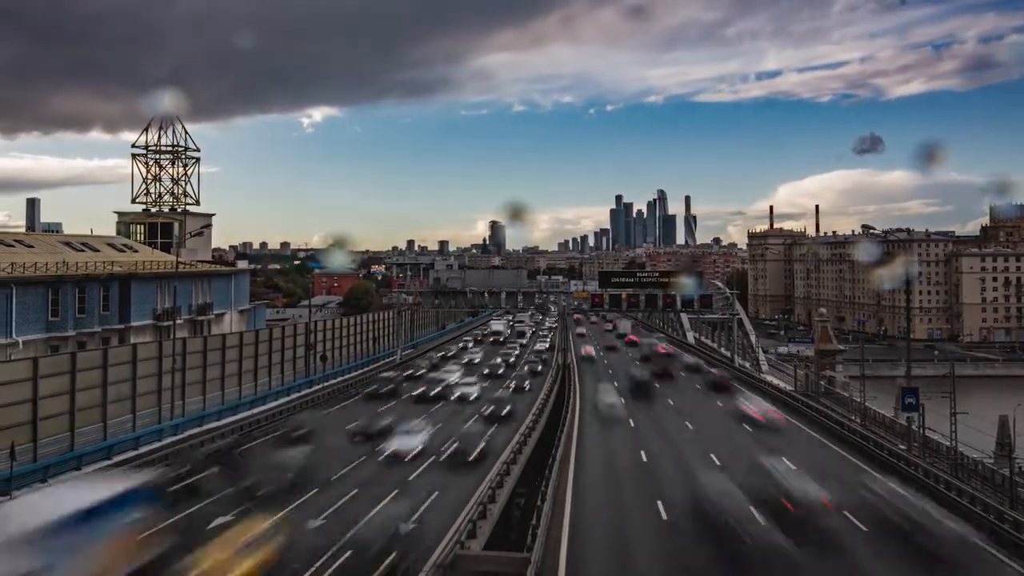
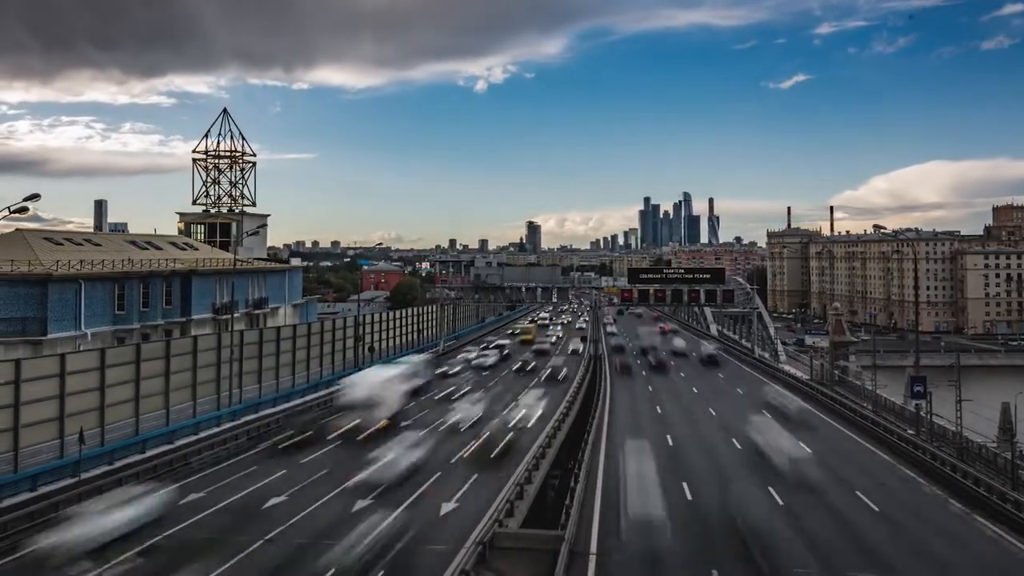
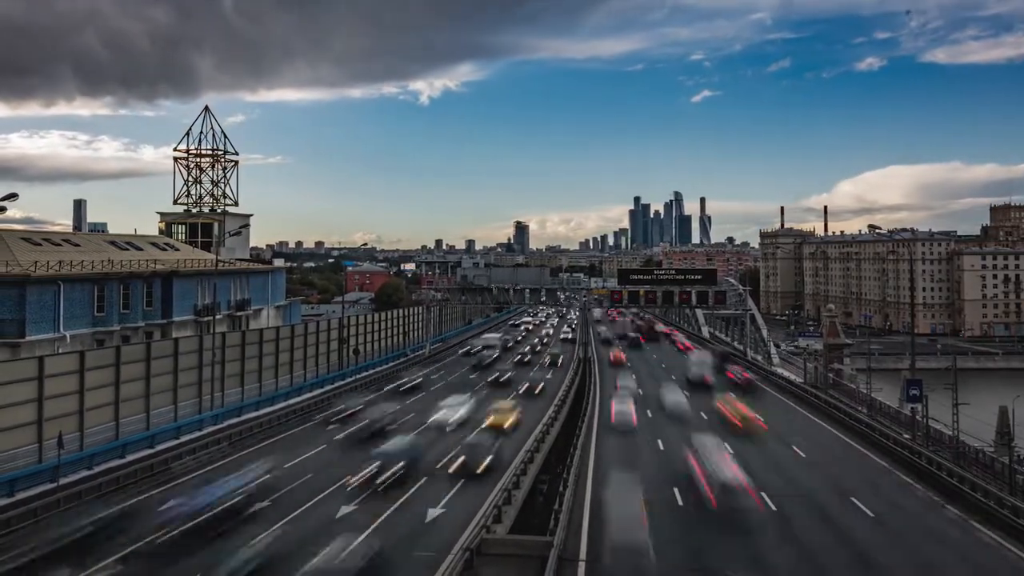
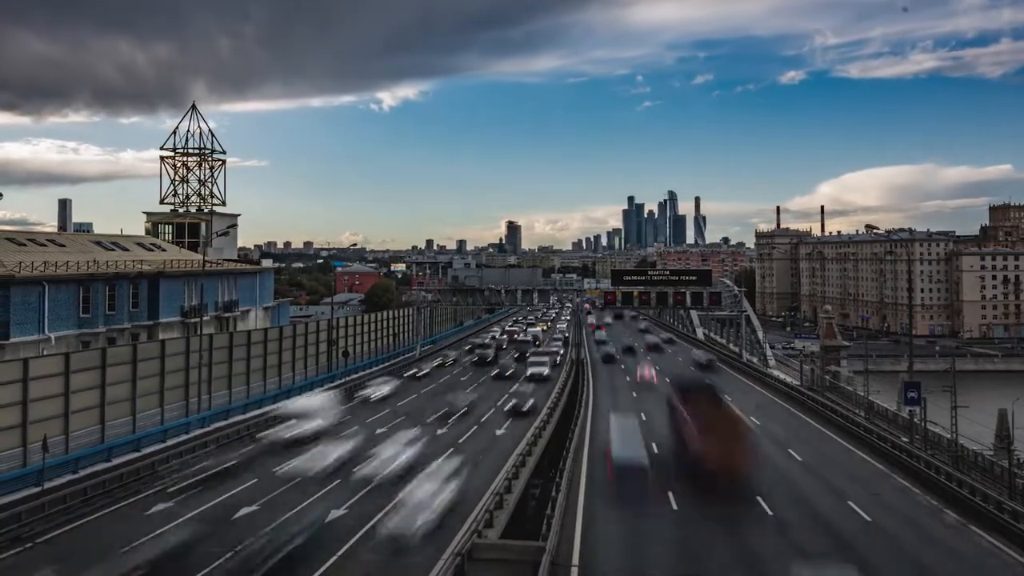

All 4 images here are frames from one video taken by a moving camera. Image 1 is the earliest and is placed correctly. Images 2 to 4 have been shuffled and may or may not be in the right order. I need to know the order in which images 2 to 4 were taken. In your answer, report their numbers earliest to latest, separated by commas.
4, 3, 2
